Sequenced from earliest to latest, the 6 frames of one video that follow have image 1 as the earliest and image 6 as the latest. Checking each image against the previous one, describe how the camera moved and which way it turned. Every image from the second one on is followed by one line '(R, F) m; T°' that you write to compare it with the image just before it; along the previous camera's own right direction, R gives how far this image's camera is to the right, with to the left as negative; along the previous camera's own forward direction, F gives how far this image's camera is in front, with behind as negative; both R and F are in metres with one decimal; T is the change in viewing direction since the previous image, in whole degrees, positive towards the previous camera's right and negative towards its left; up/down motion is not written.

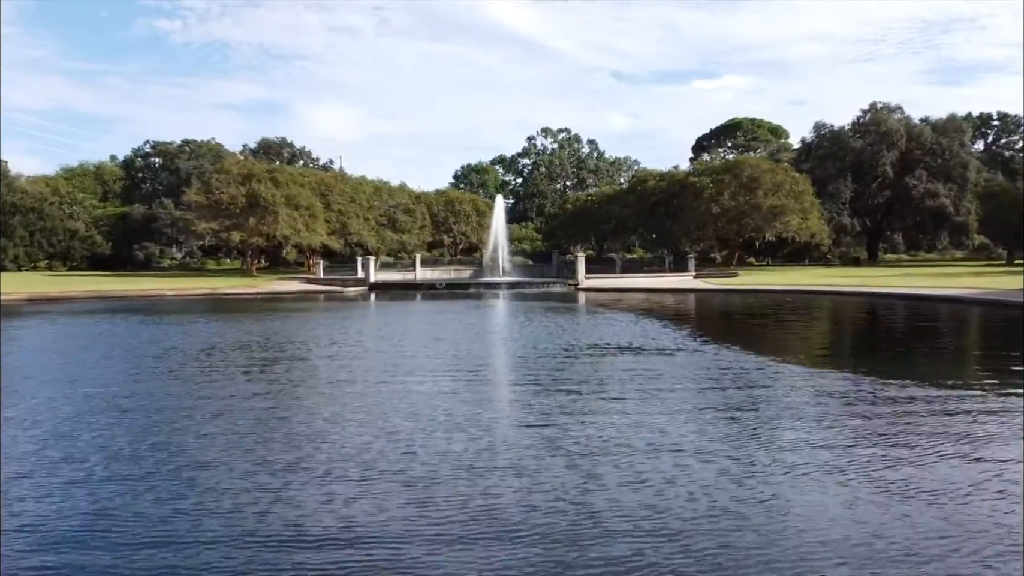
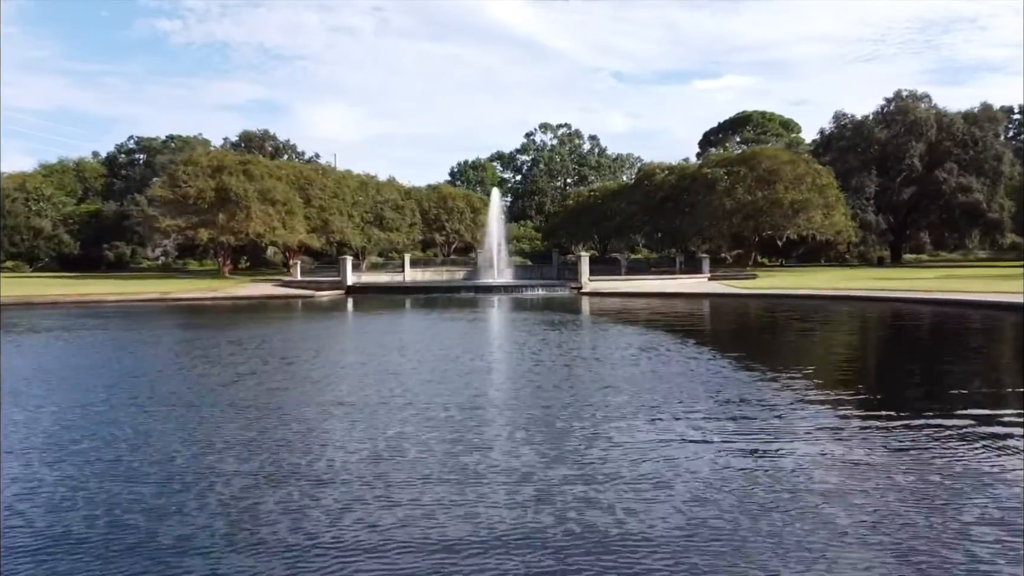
(+0.1, +3.7) m; 0°
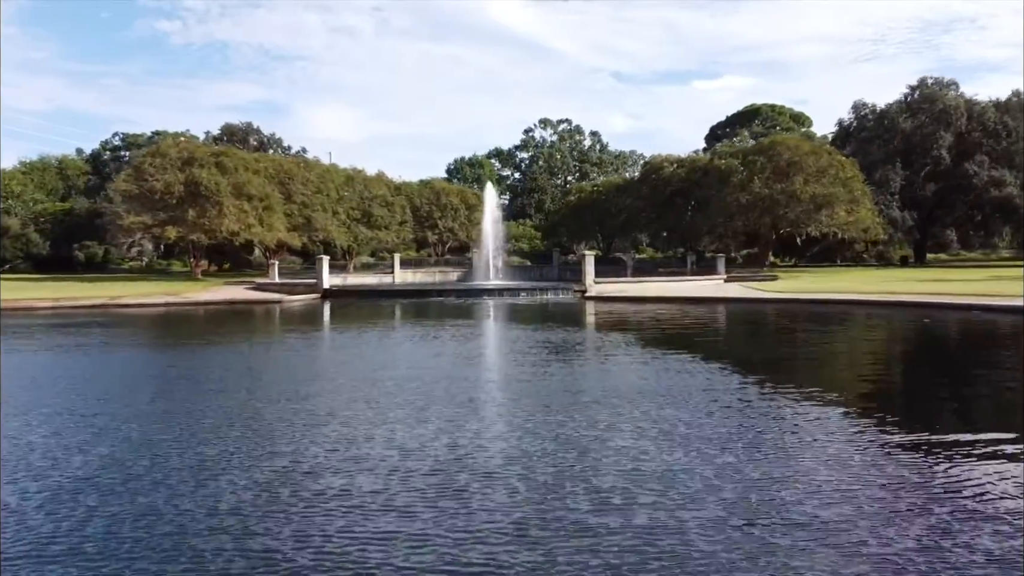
(+0.1, +3.2) m; 0°
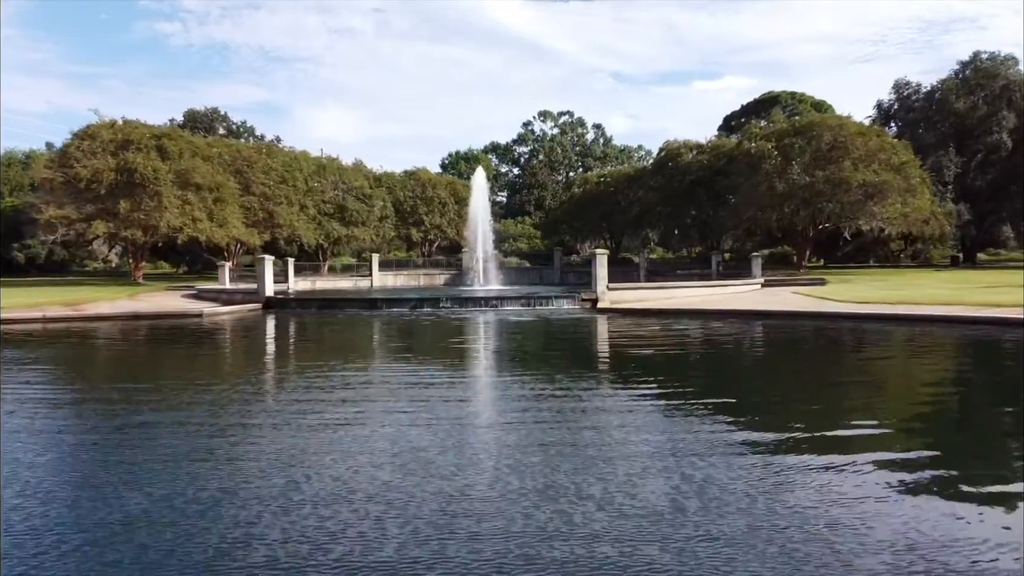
(+0.2, +5.4) m; 0°
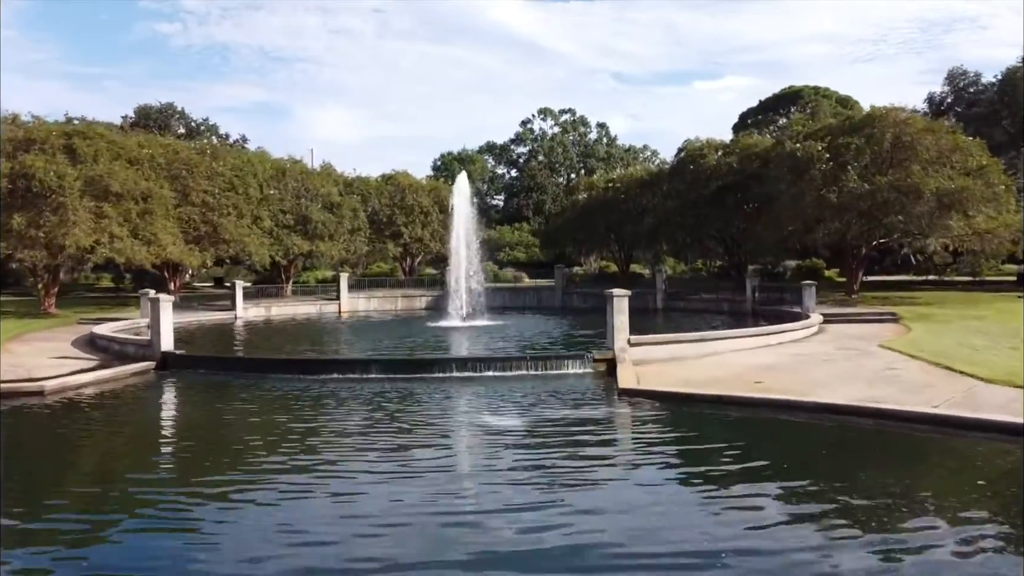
(+0.3, +5.6) m; 0°
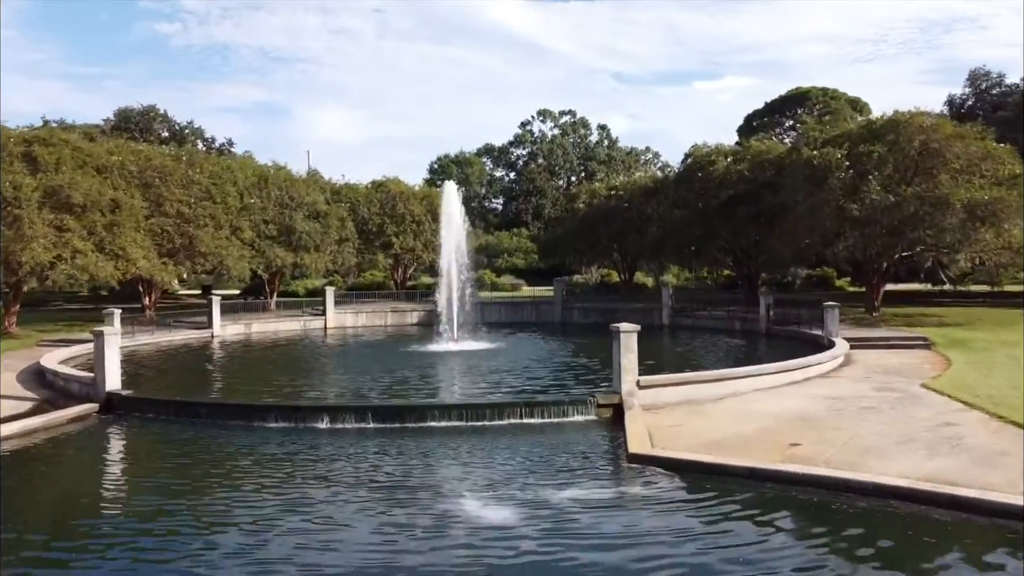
(+0.1, +1.8) m; 0°
